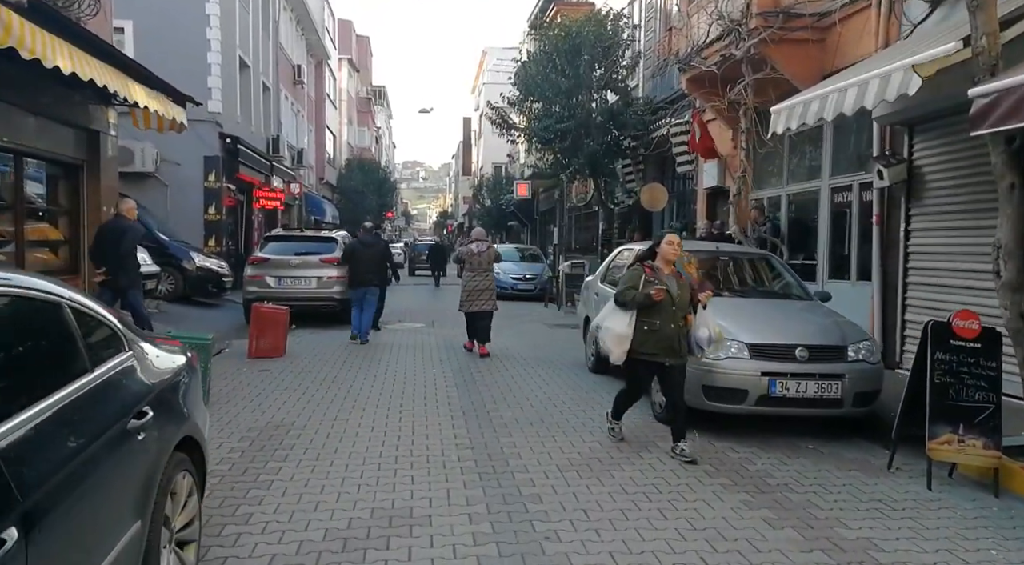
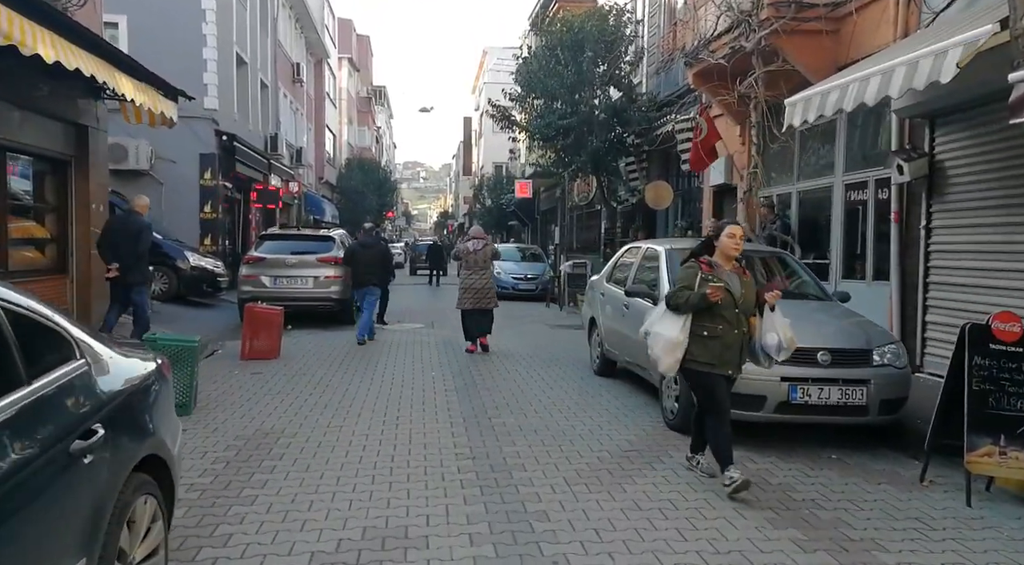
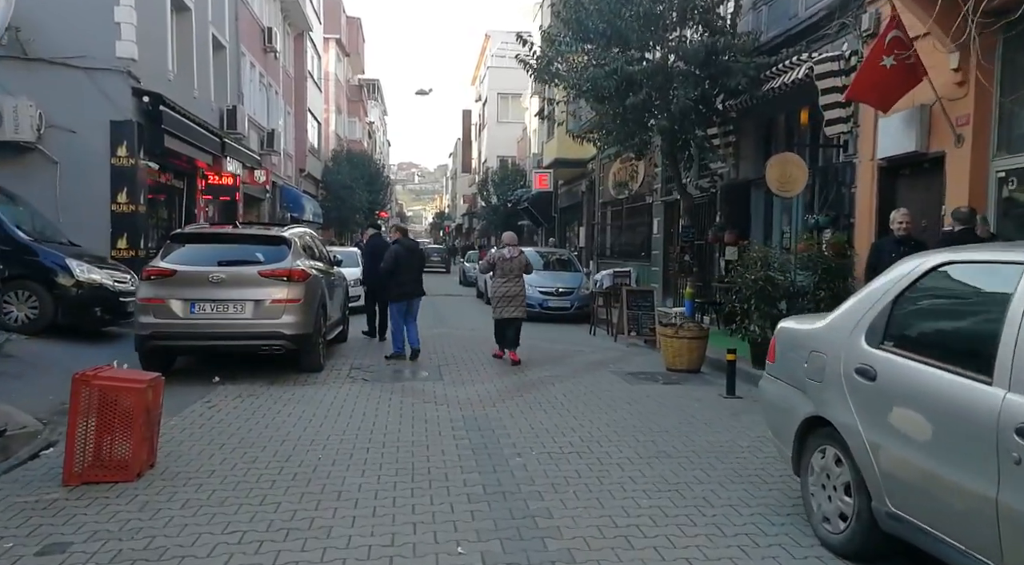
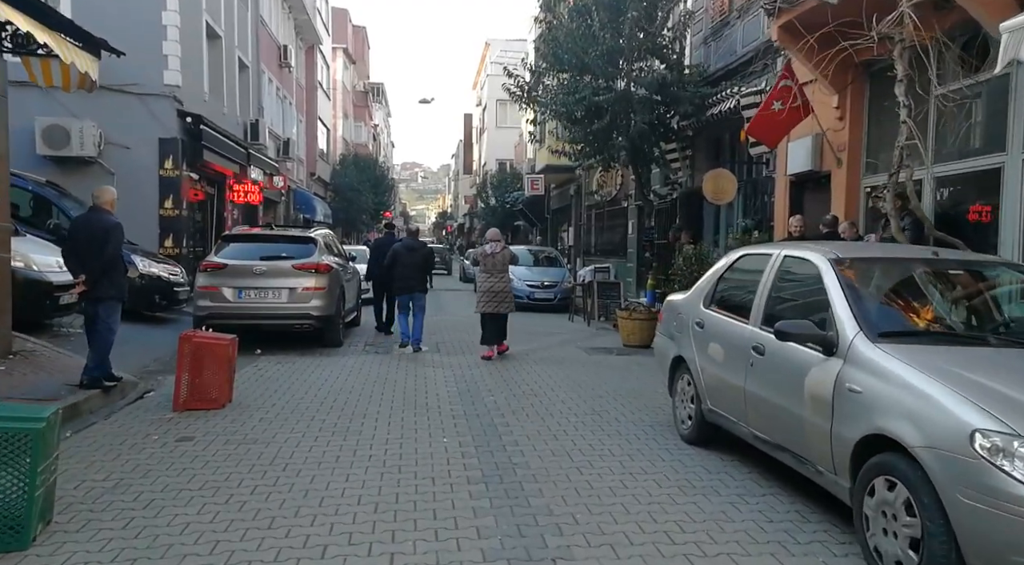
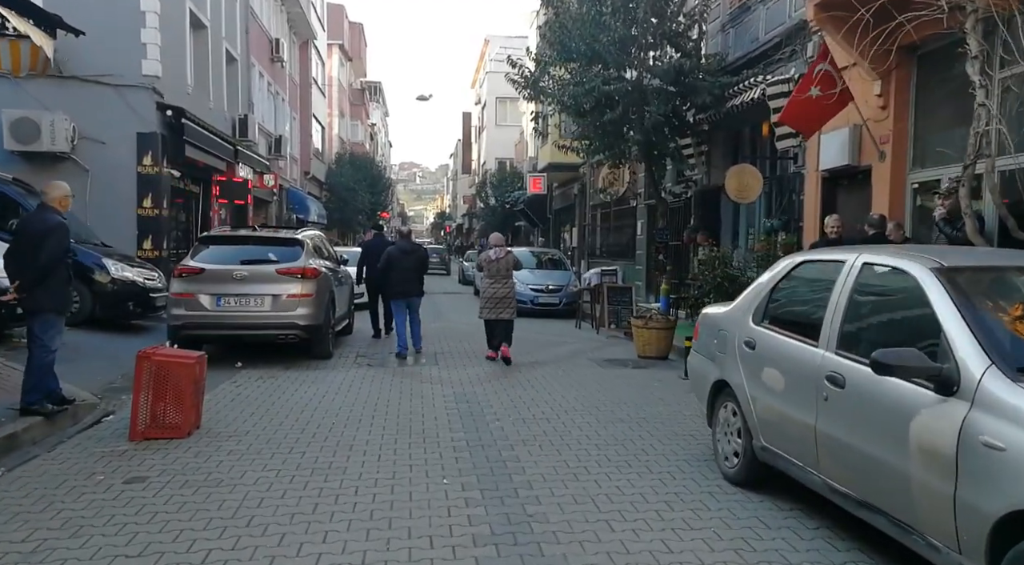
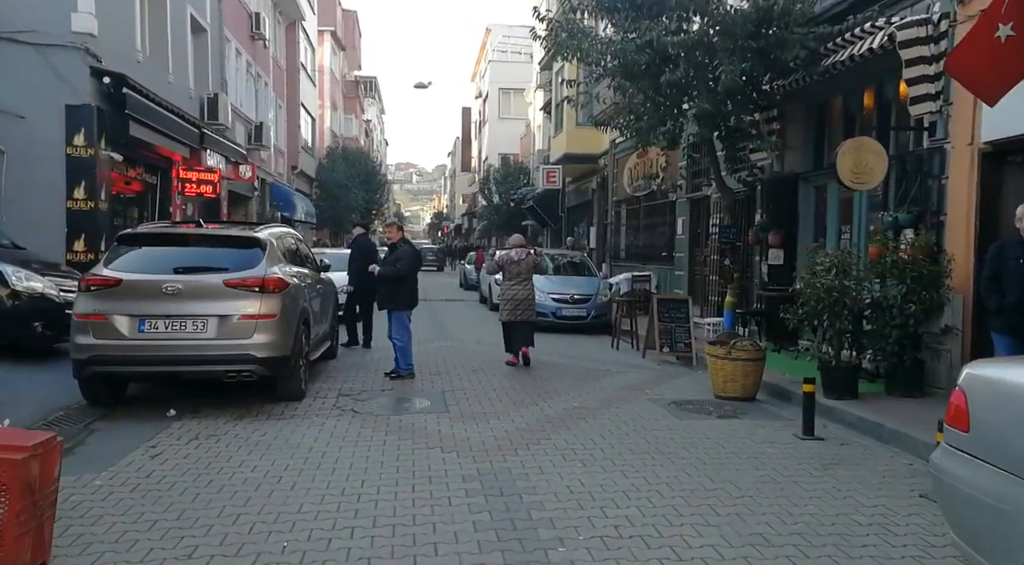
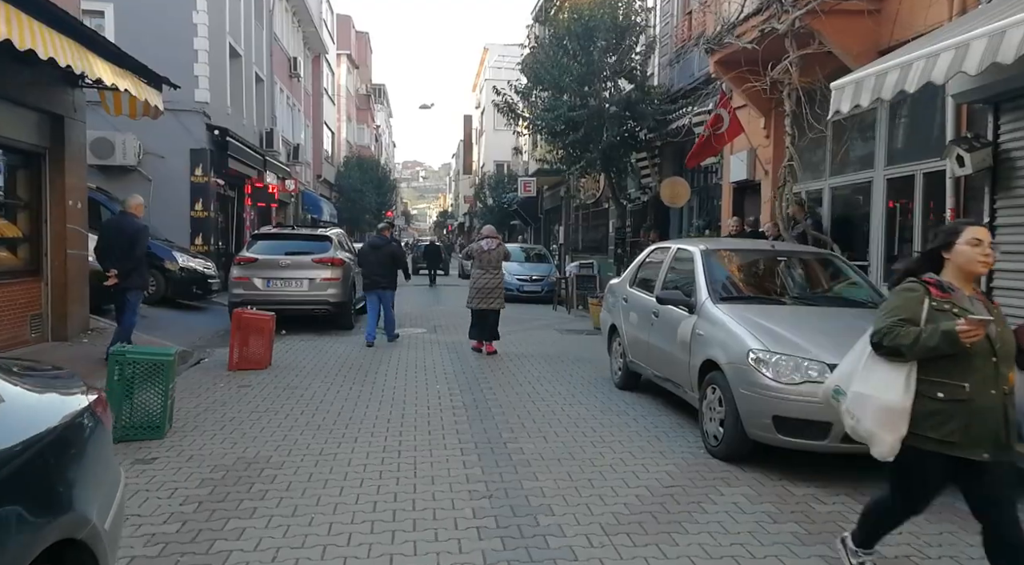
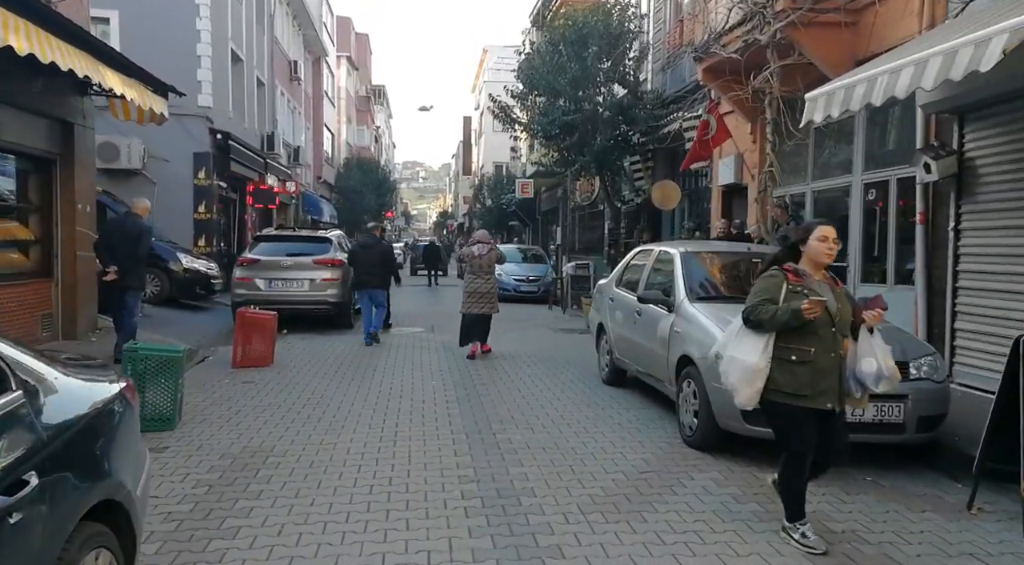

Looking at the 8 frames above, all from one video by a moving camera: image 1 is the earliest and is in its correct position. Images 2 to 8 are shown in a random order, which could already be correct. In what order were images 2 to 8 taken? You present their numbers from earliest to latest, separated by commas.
2, 8, 7, 4, 5, 3, 6
